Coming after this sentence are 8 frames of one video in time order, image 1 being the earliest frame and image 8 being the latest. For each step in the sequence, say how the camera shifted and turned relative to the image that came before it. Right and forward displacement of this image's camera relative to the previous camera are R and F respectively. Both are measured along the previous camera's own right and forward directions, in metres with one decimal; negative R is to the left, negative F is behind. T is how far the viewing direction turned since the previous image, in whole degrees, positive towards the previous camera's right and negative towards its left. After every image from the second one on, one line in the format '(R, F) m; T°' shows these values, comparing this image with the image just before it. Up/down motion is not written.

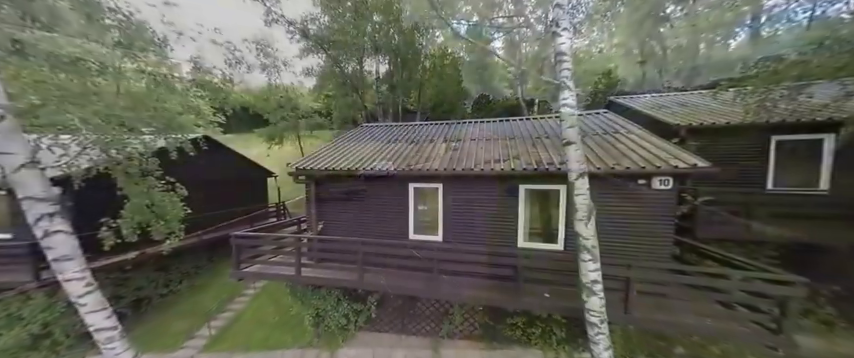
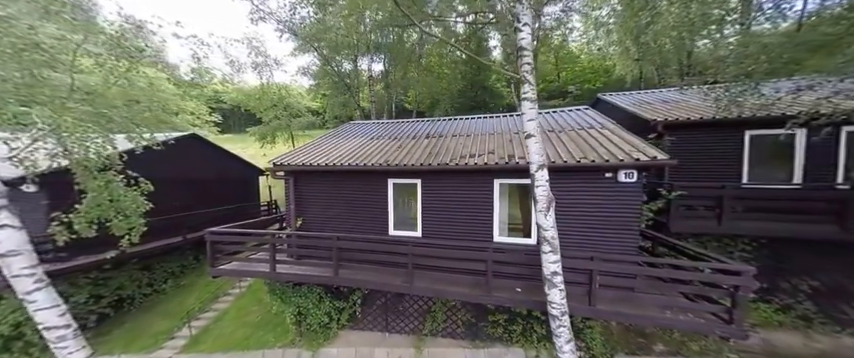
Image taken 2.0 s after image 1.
(+0.5, 0.0) m; 0°
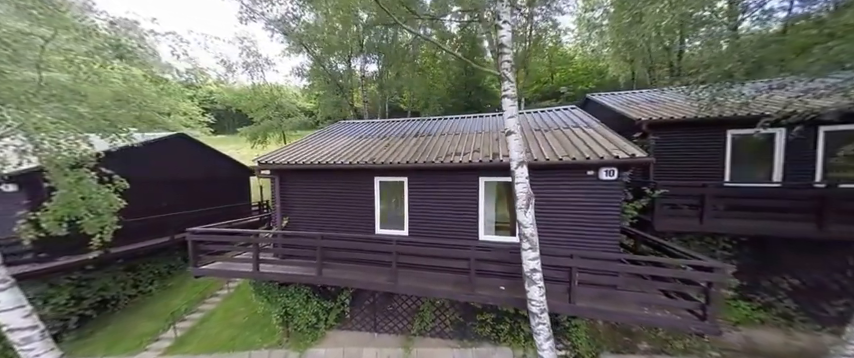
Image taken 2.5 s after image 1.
(+0.2, 0.0) m; +1°
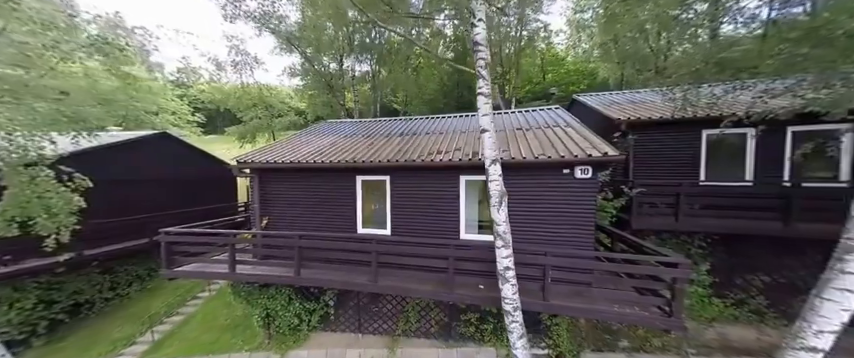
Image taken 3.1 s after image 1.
(+0.3, 0.0) m; +1°
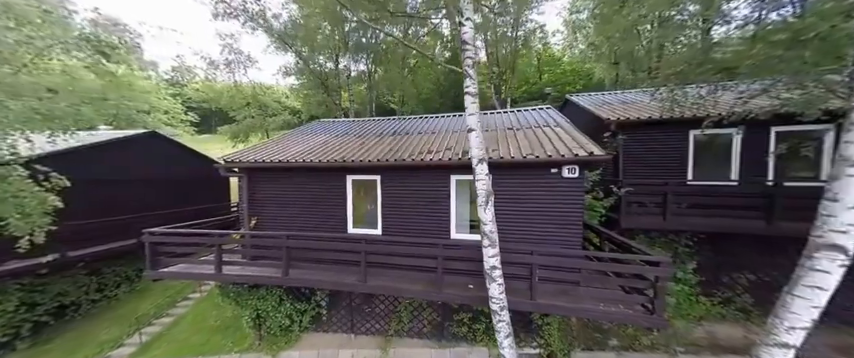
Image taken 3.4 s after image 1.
(+0.1, 0.0) m; +1°
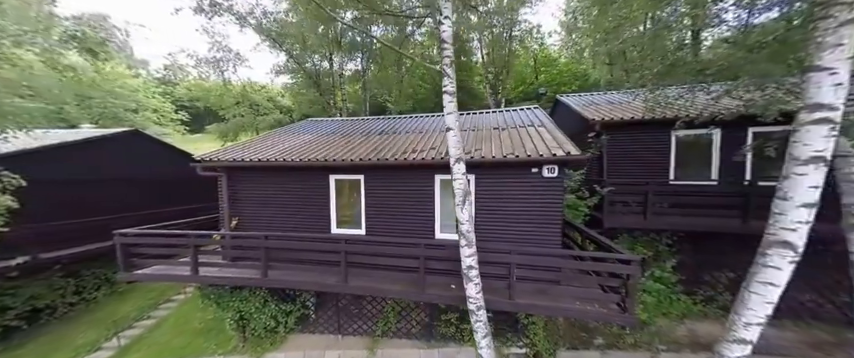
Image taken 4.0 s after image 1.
(+0.2, 0.0) m; +1°
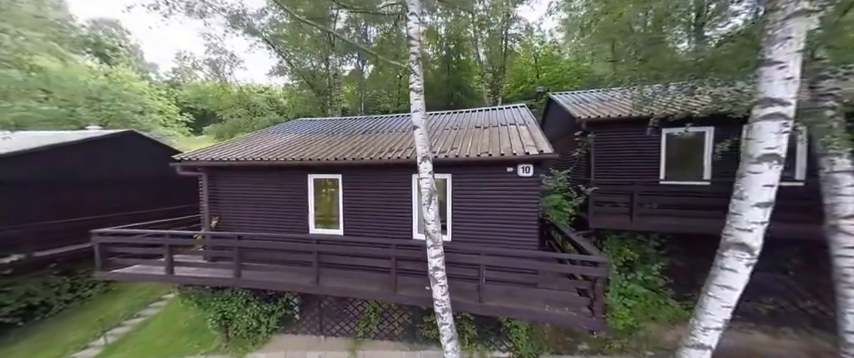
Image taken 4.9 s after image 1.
(+0.5, +0.1) m; -1°
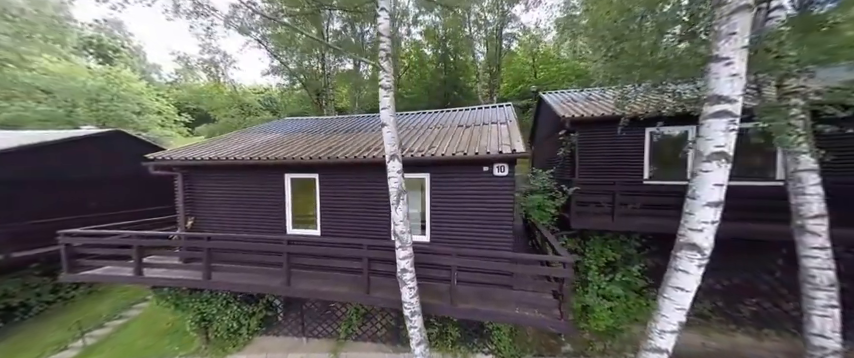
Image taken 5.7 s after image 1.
(+0.4, +0.1) m; 0°
